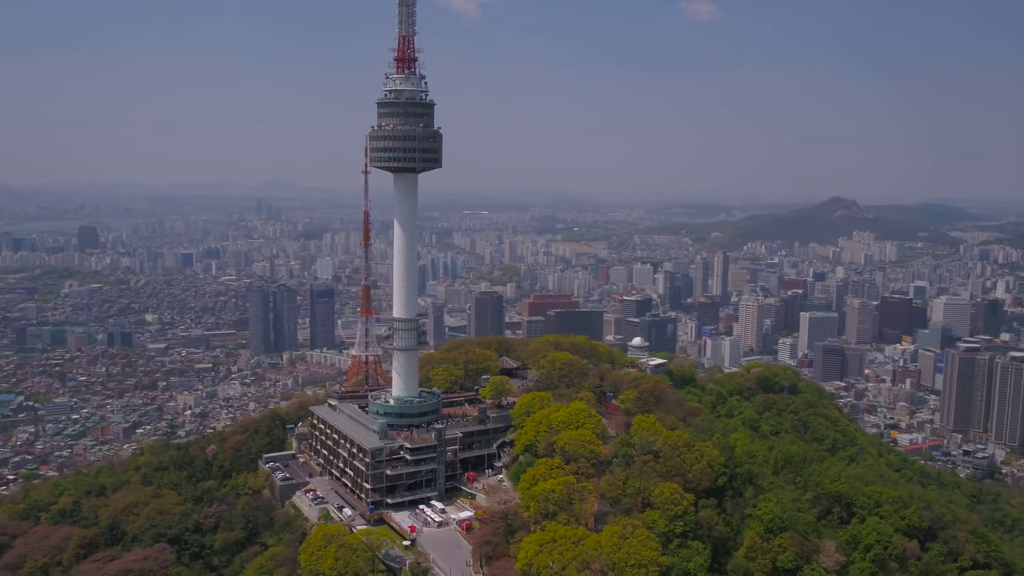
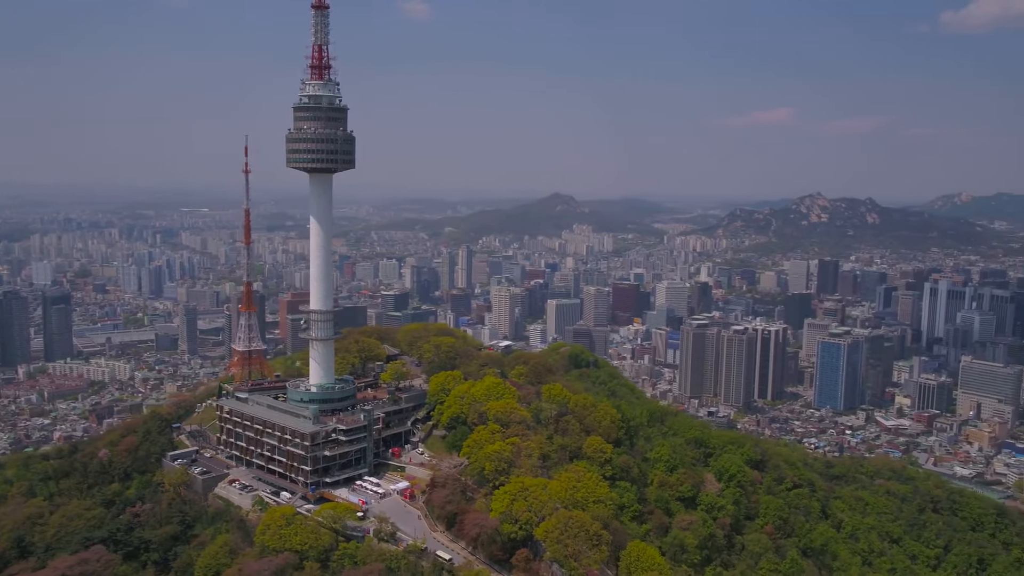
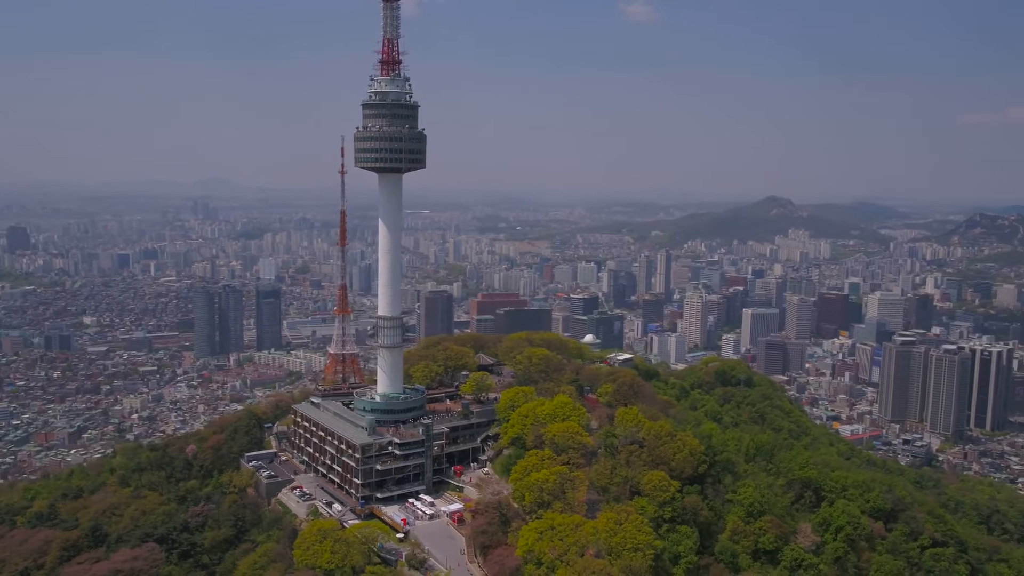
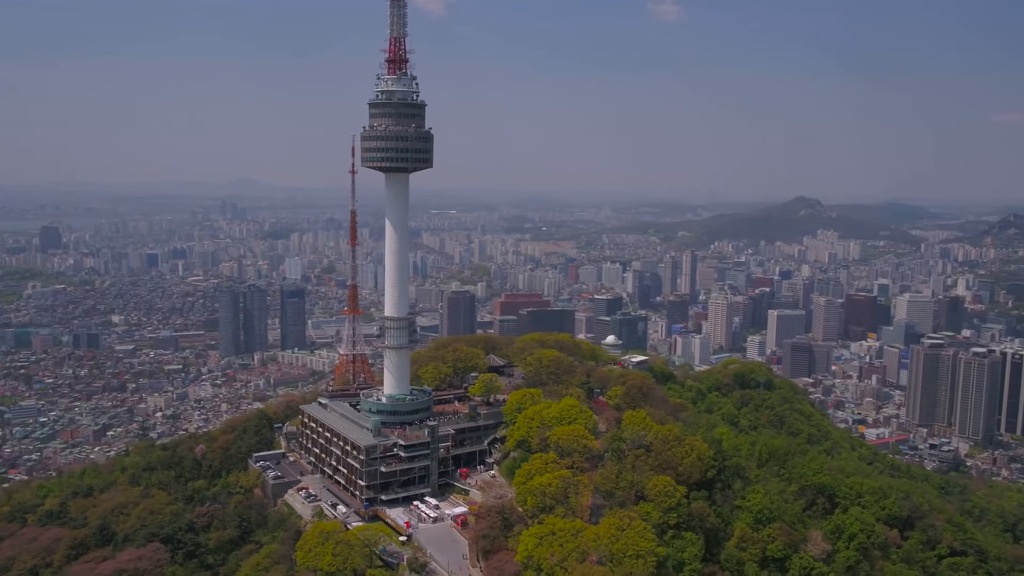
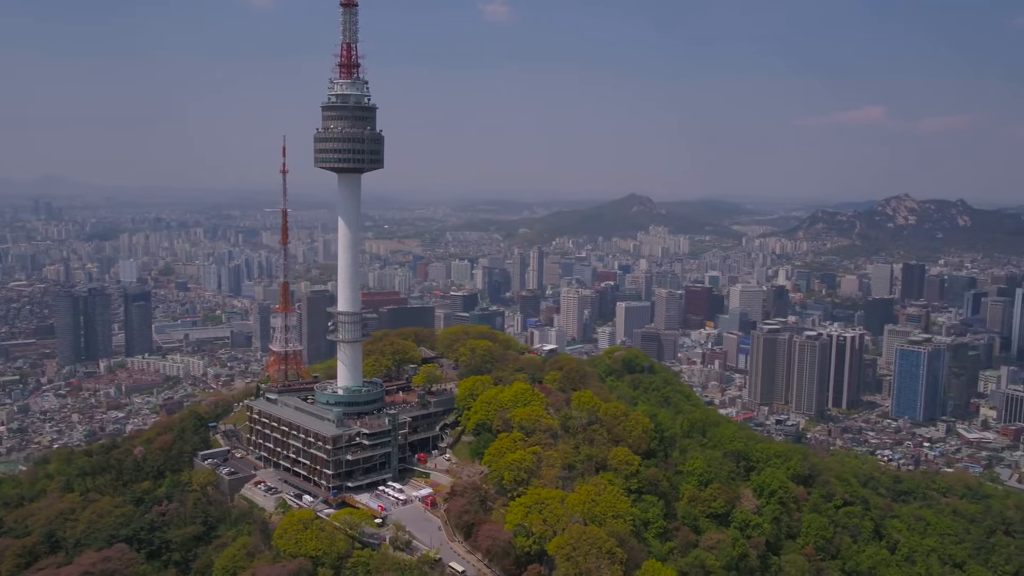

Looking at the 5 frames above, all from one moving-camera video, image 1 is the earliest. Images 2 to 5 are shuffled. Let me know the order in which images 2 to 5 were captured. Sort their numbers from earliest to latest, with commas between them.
4, 3, 5, 2
